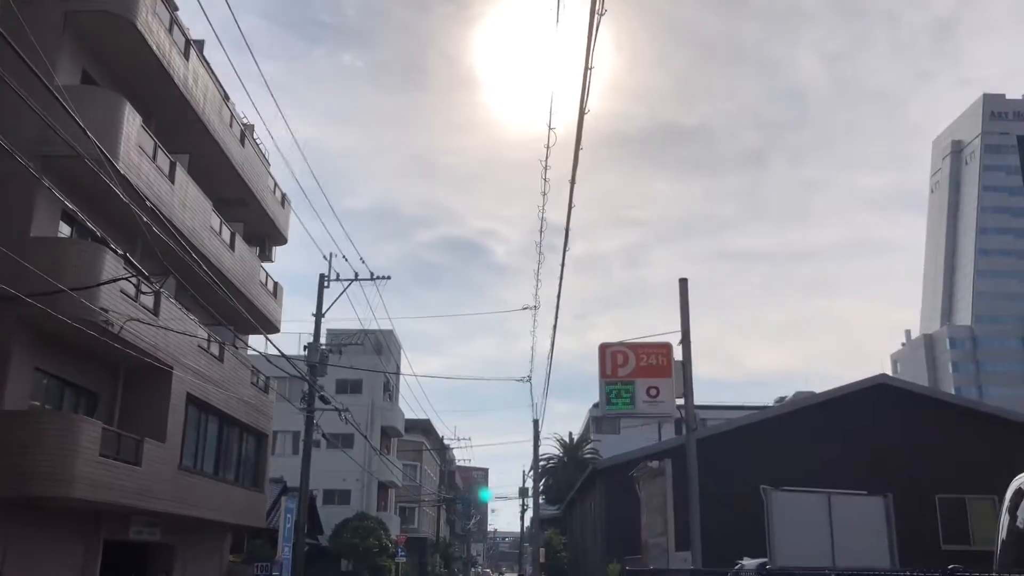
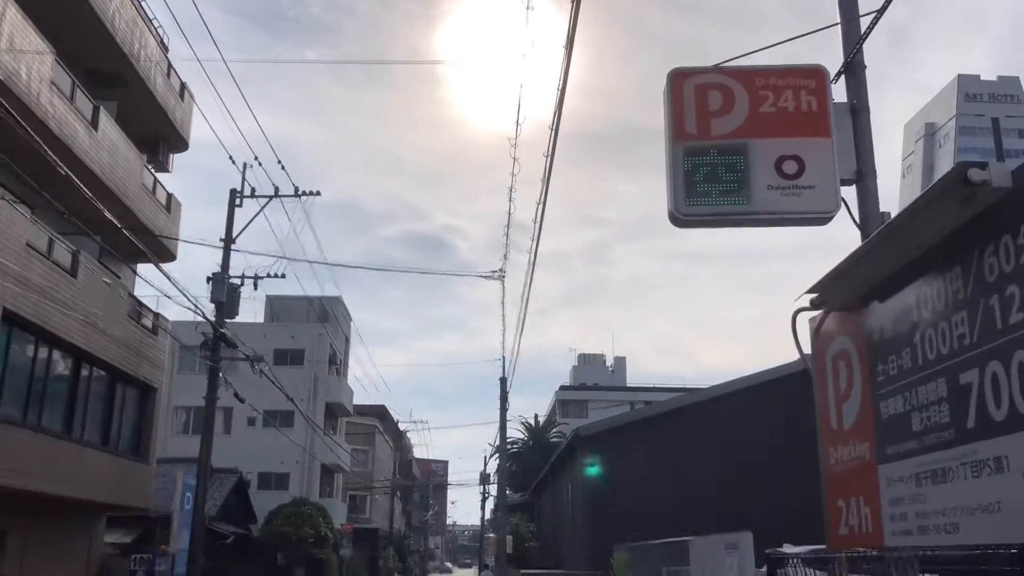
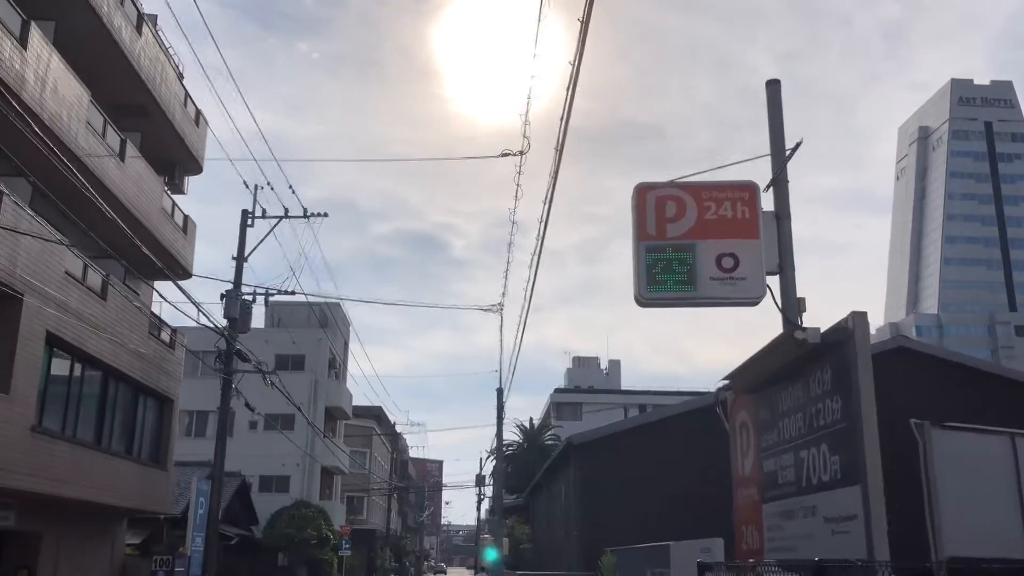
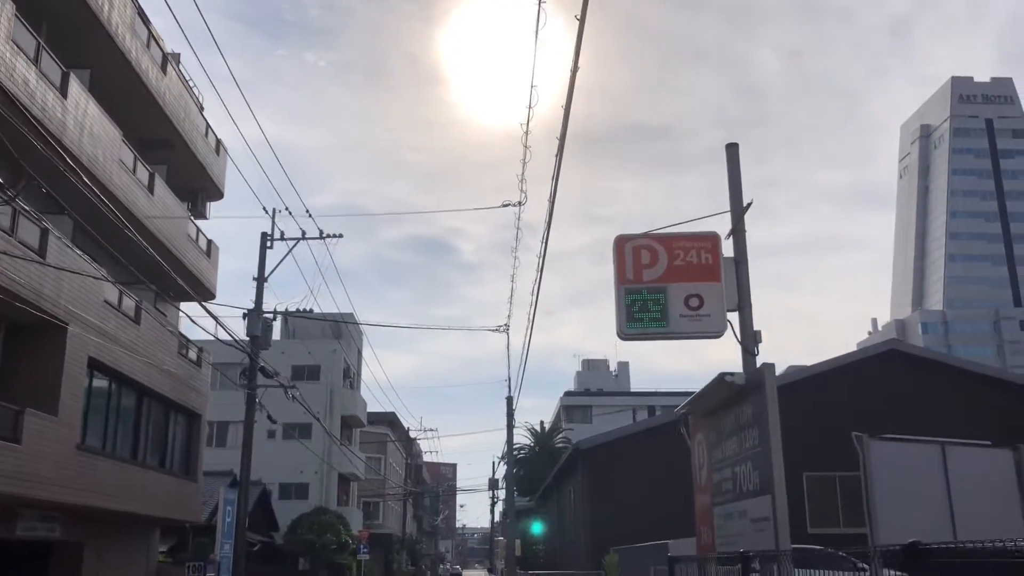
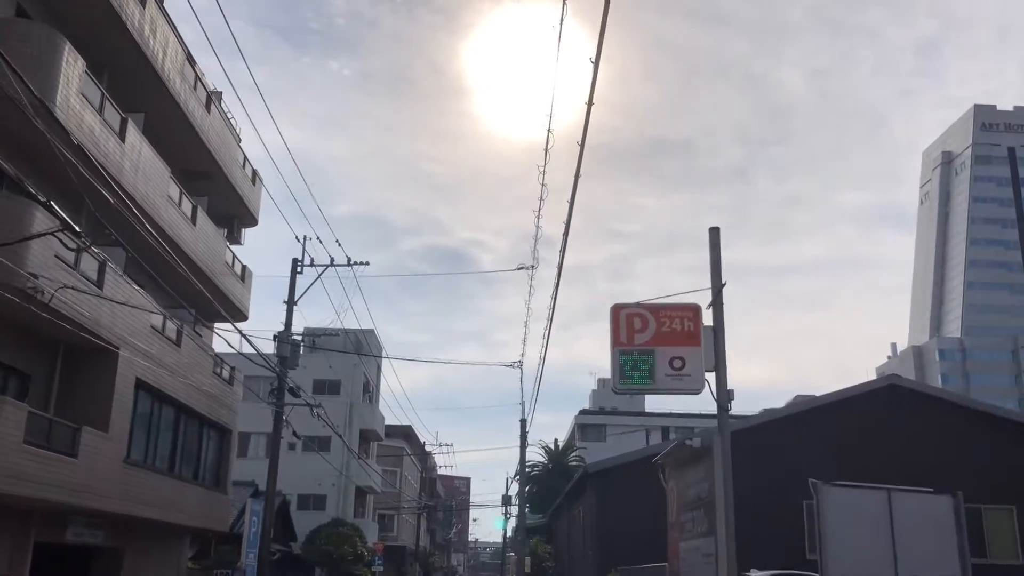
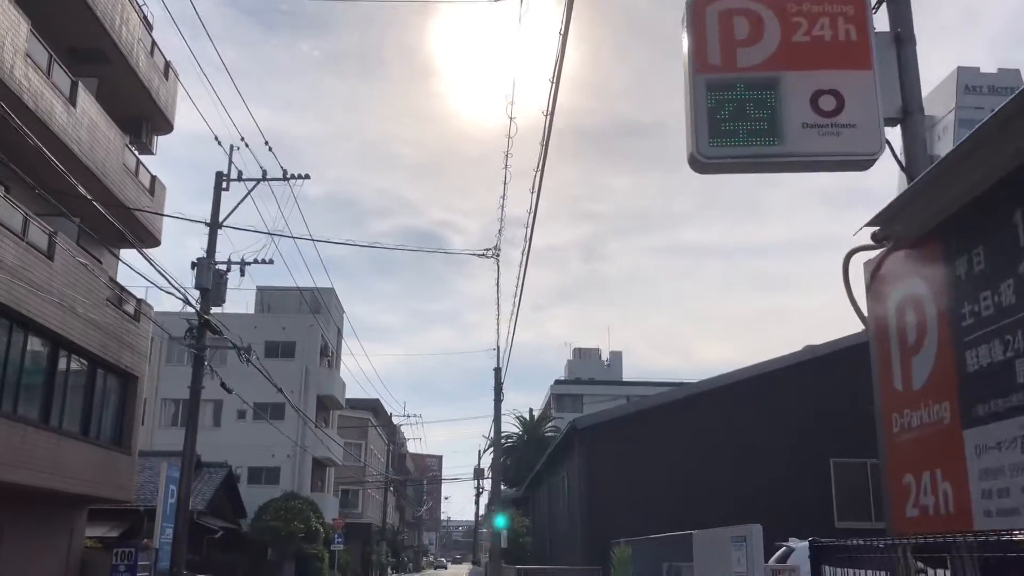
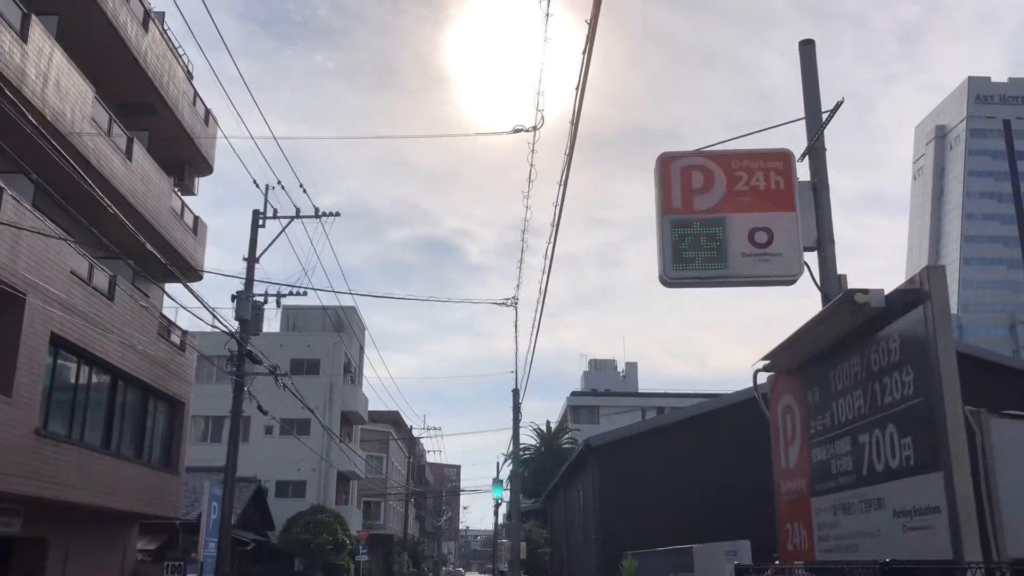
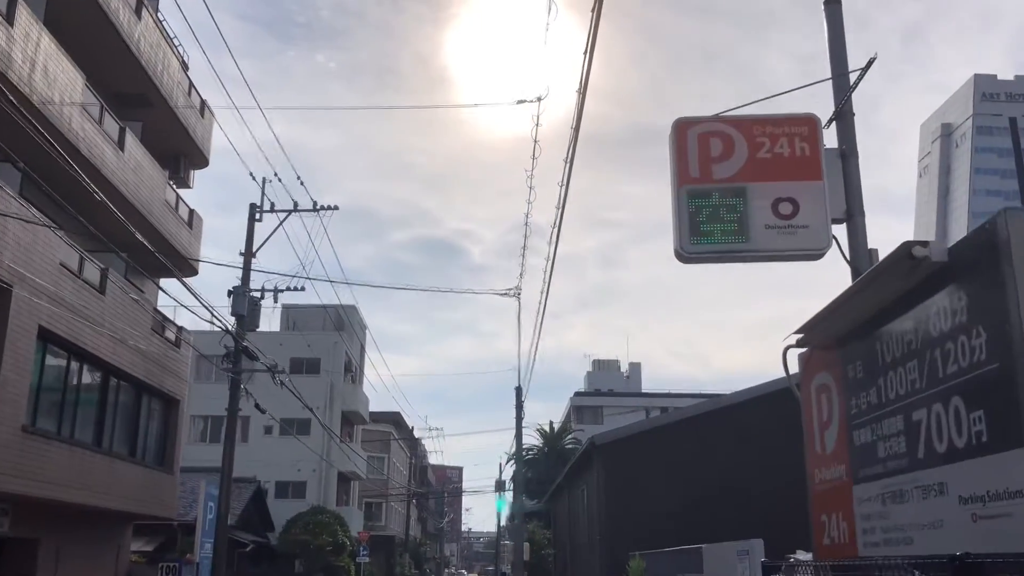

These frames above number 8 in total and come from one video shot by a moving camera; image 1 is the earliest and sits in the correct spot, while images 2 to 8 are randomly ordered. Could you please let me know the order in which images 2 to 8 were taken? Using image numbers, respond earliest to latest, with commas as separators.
5, 4, 3, 7, 8, 2, 6
